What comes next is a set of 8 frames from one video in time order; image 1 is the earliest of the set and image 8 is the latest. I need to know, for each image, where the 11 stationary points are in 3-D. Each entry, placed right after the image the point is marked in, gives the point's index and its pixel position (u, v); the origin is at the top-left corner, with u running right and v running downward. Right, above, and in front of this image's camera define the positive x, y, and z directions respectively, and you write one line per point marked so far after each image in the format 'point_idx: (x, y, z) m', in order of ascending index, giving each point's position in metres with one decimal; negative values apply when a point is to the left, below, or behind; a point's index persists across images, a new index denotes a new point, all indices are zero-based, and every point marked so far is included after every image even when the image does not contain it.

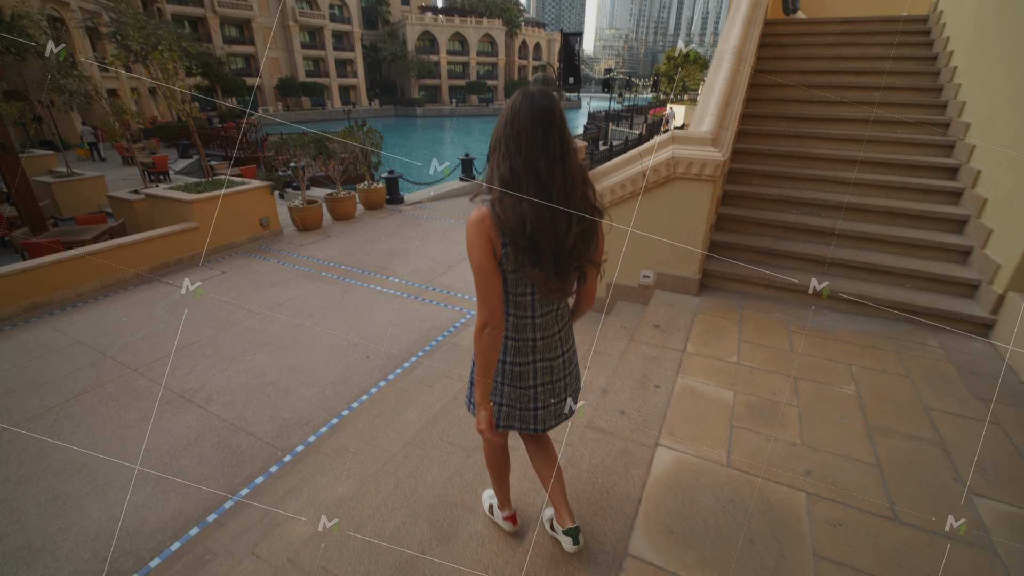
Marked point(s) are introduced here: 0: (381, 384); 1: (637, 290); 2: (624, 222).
0: (-1.3, -0.9, +4.5) m
1: (+1.0, 0.0, +3.7) m
2: (+0.9, +0.5, +3.6) m
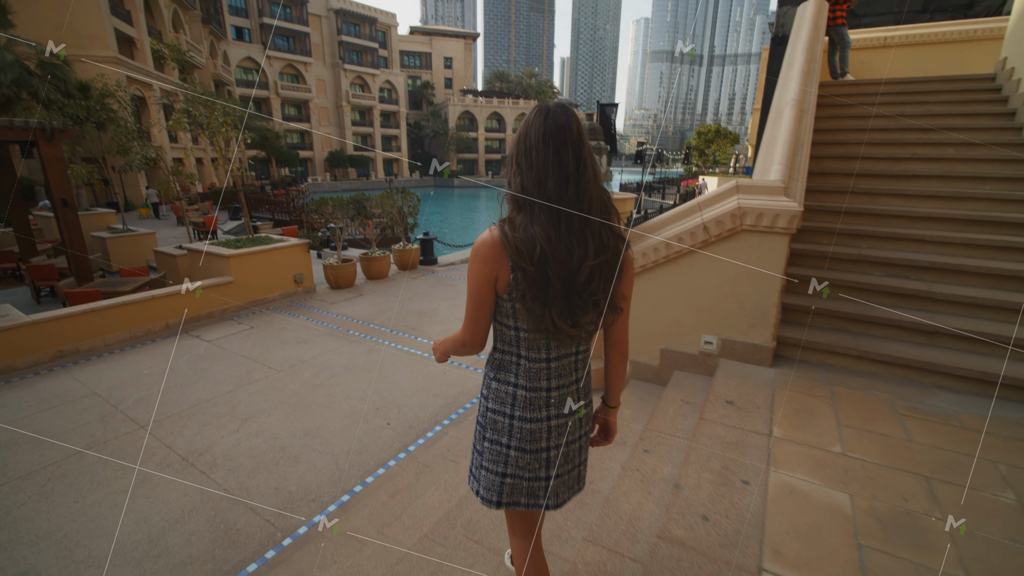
0: (-0.9, -1.4, +4.0) m
1: (+1.3, -0.5, +3.2) m
2: (+1.2, 0.0, +3.2) m
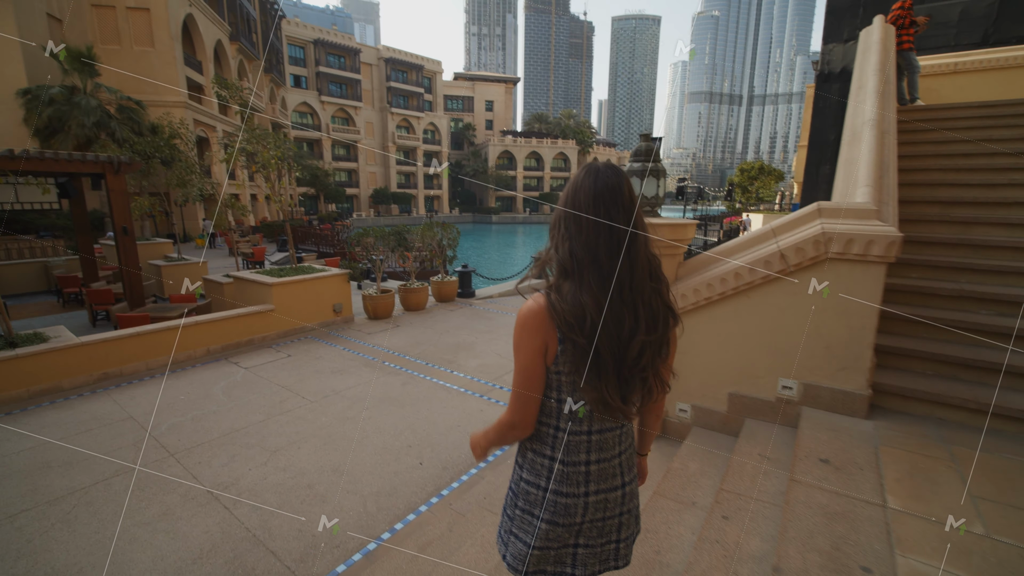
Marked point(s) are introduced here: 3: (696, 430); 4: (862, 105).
0: (-0.6, -1.7, +3.6) m
1: (+1.6, -0.7, +2.8) m
2: (+1.5, -0.2, +2.8) m
3: (+1.2, -0.9, +3.1) m
4: (+2.9, +1.5, +3.8) m
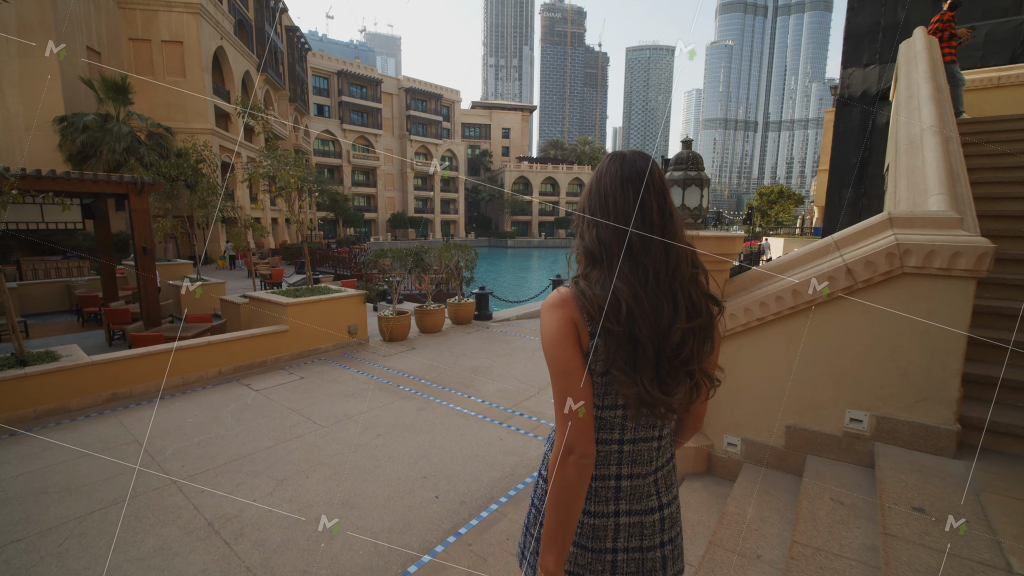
0: (-0.4, -1.8, +3.3) m
1: (+1.8, -0.8, +2.5) m
2: (+1.6, -0.3, +2.5) m
3: (+1.4, -1.1, +2.7) m
4: (+3.1, +1.4, +3.6) m
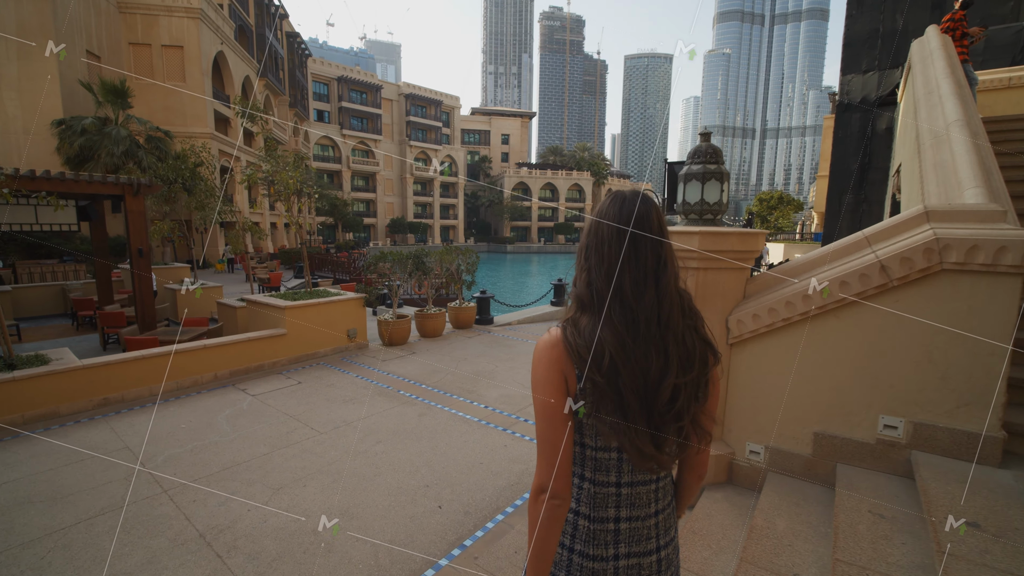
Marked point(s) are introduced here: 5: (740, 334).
0: (-0.4, -1.8, +3.1) m
1: (+1.8, -0.8, +2.3) m
2: (+1.7, -0.3, +2.4) m
3: (+1.4, -1.0, +2.6) m
4: (+3.2, +1.3, +3.4) m
5: (+1.3, -0.3, +2.6) m
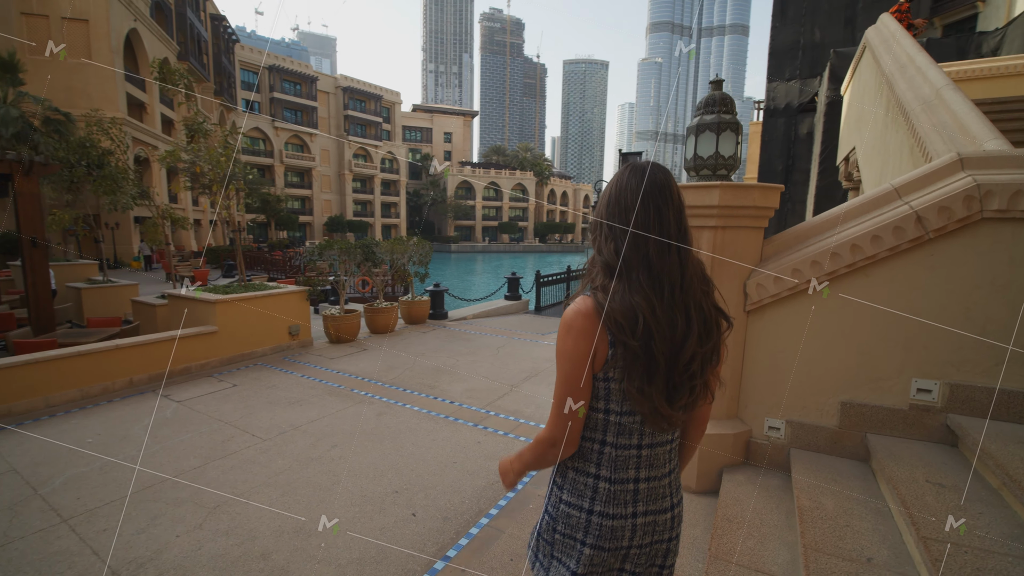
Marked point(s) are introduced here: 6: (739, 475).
0: (-0.4, -1.6, +2.7) m
1: (+1.8, -0.6, +2.1) m
2: (+1.7, -0.1, +2.2) m
3: (+1.4, -0.8, +2.3) m
4: (+3.0, +1.6, +3.4) m
5: (+1.3, -0.1, +2.4) m
6: (+1.2, -1.0, +2.4) m
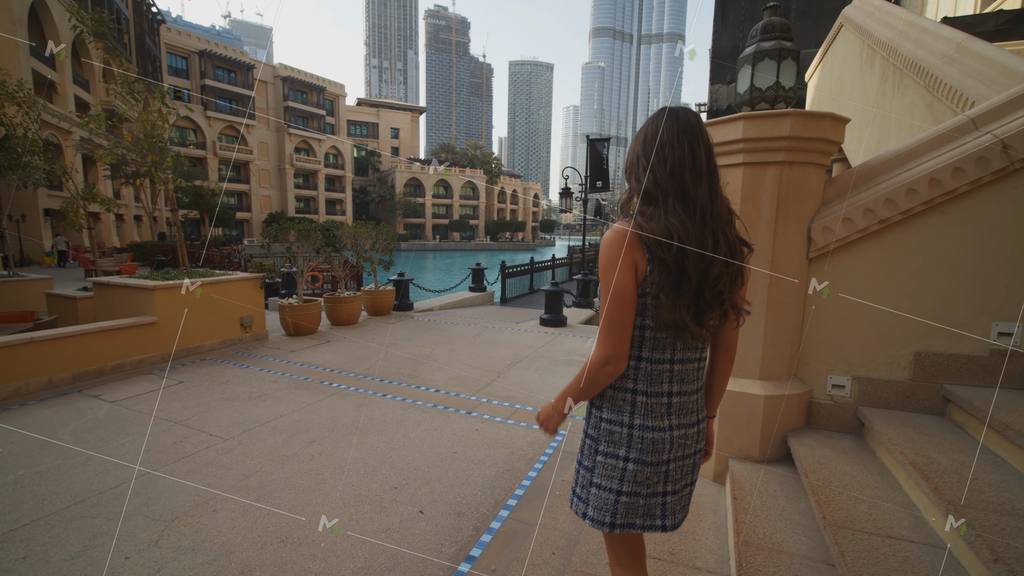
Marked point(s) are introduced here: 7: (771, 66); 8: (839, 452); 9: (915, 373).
0: (-0.2, -1.4, +2.3) m
1: (+2.1, -0.3, +2.0) m
2: (+1.9, +0.2, +2.0) m
3: (+1.6, -0.6, +2.2) m
4: (+3.1, +1.9, +3.4) m
5: (+1.5, +0.2, +2.2) m
6: (+1.4, -0.7, +2.2) m
7: (+1.2, +1.0, +2.2) m
8: (+1.4, -0.7, +2.0) m
9: (+1.8, -0.4, +2.1) m
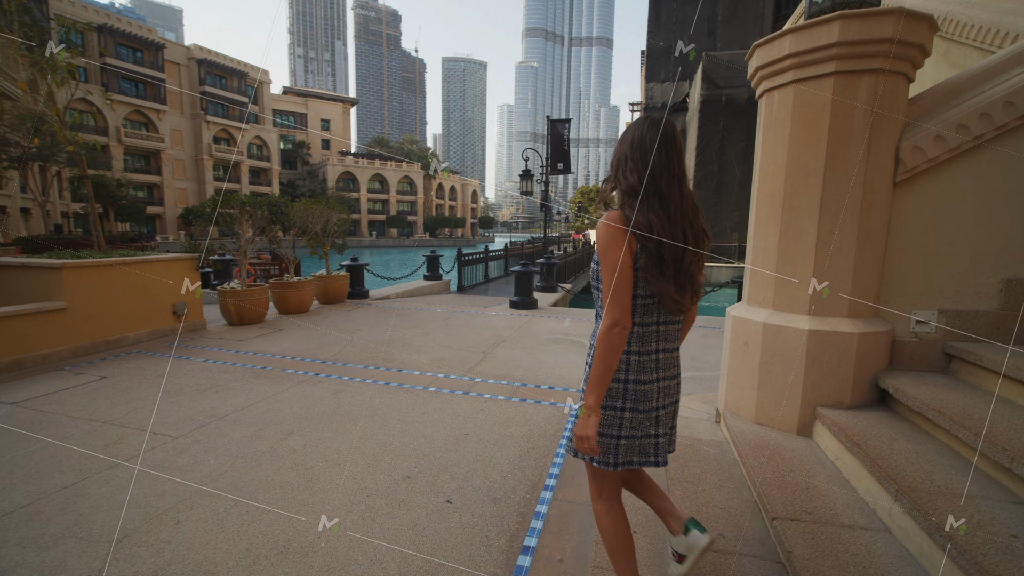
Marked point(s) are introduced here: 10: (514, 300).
0: (0.0, -1.1, +1.9) m
1: (+2.3, 0.0, +1.9) m
2: (+2.2, +0.5, +1.9) m
3: (+1.9, -0.3, +2.0) m
4: (+3.1, +2.2, +3.4) m
5: (+1.7, +0.5, +2.0) m
6: (+1.6, -0.4, +2.0) m
7: (+1.4, +1.4, +2.0) m
8: (+1.7, -0.4, +1.8) m
9: (+2.1, -0.1, +2.0) m
10: (0.0, -0.2, +8.0) m
